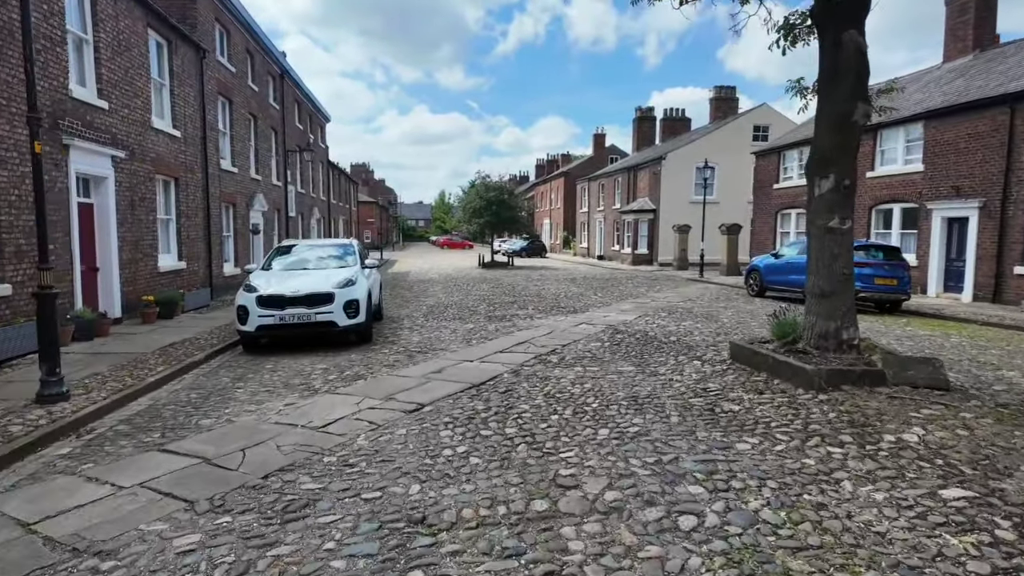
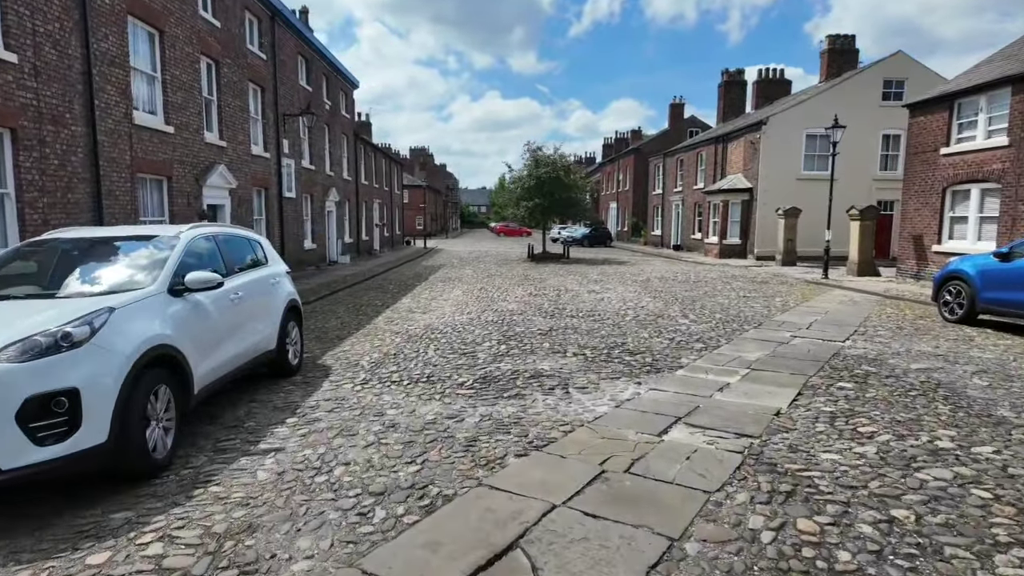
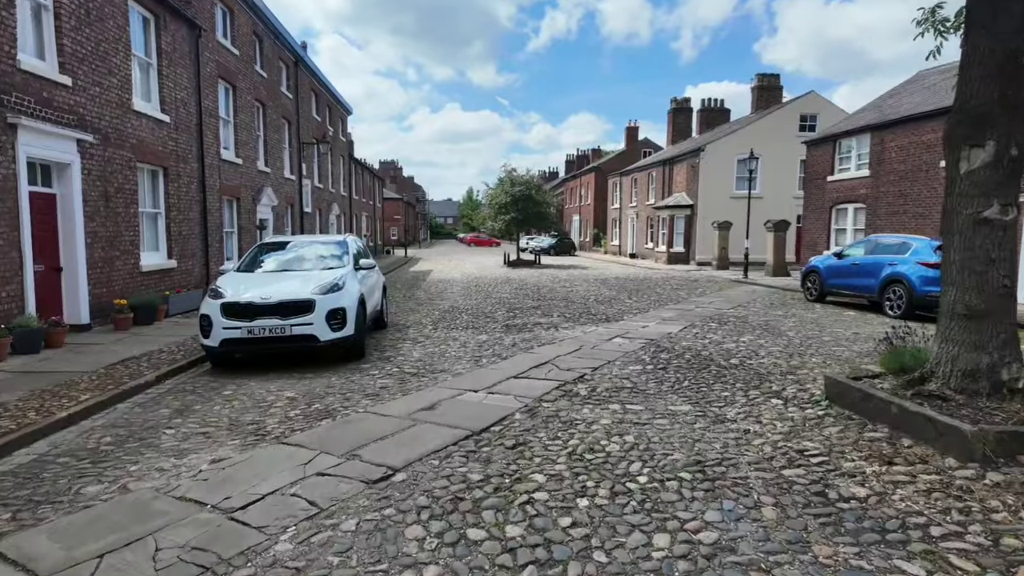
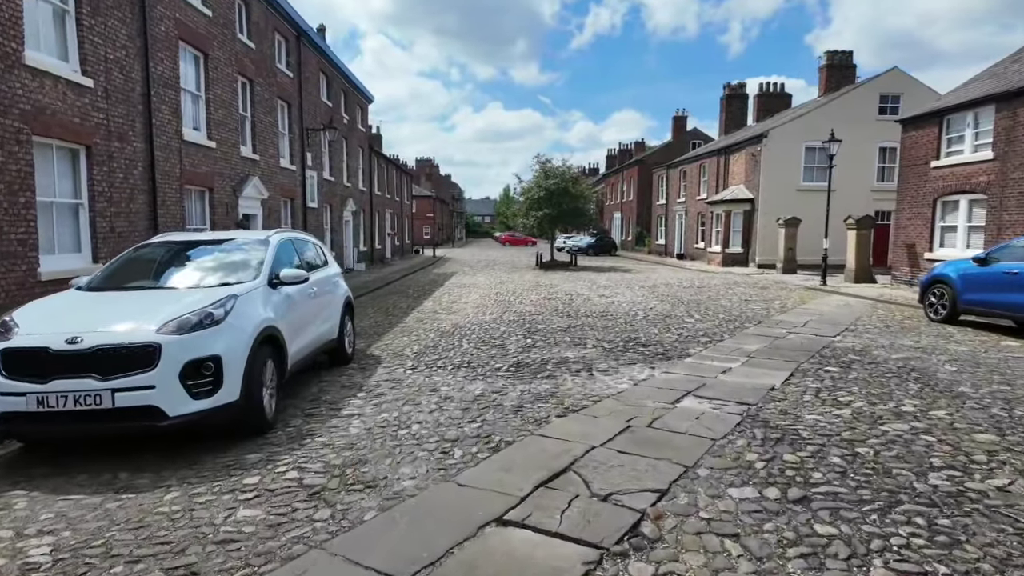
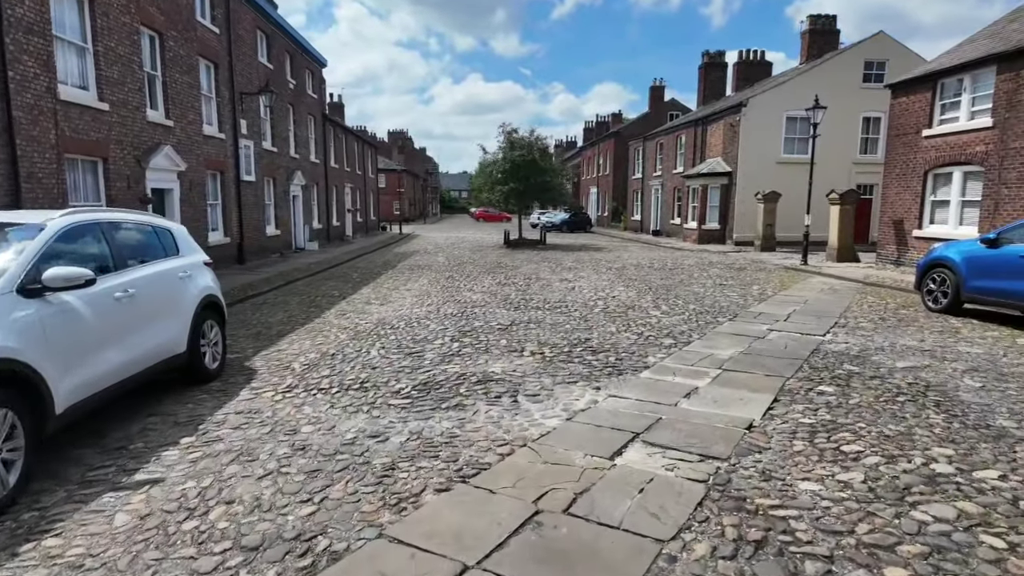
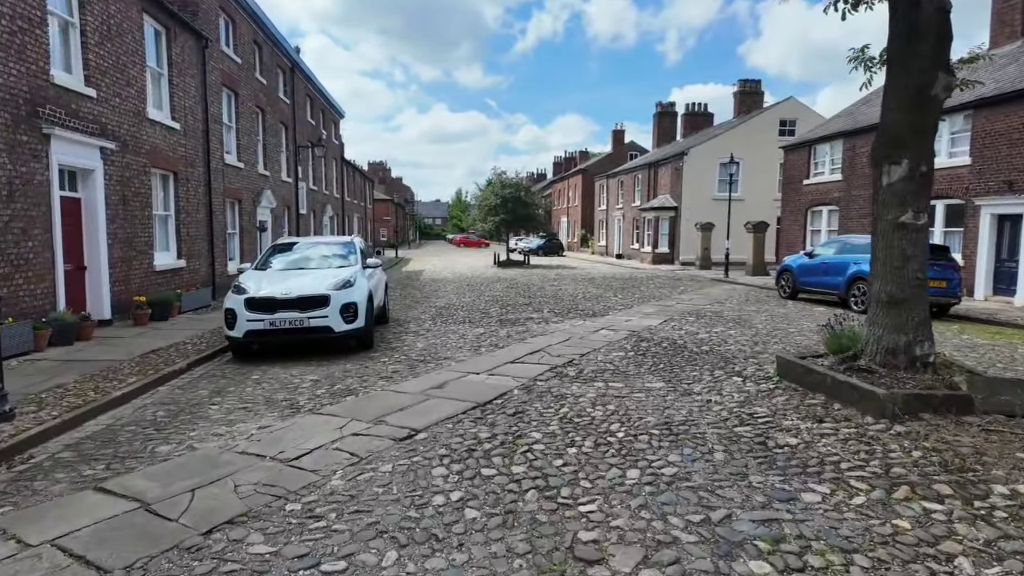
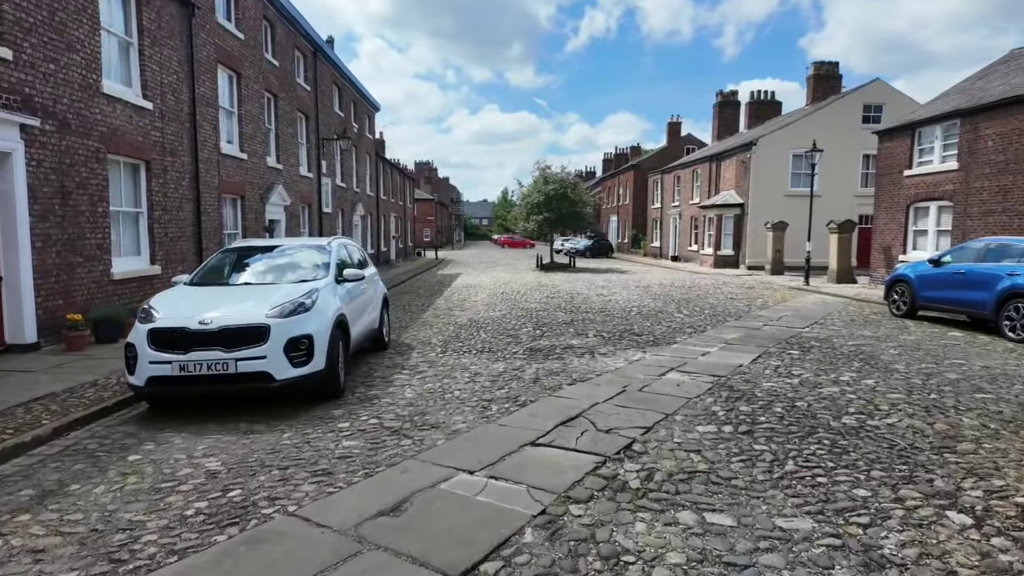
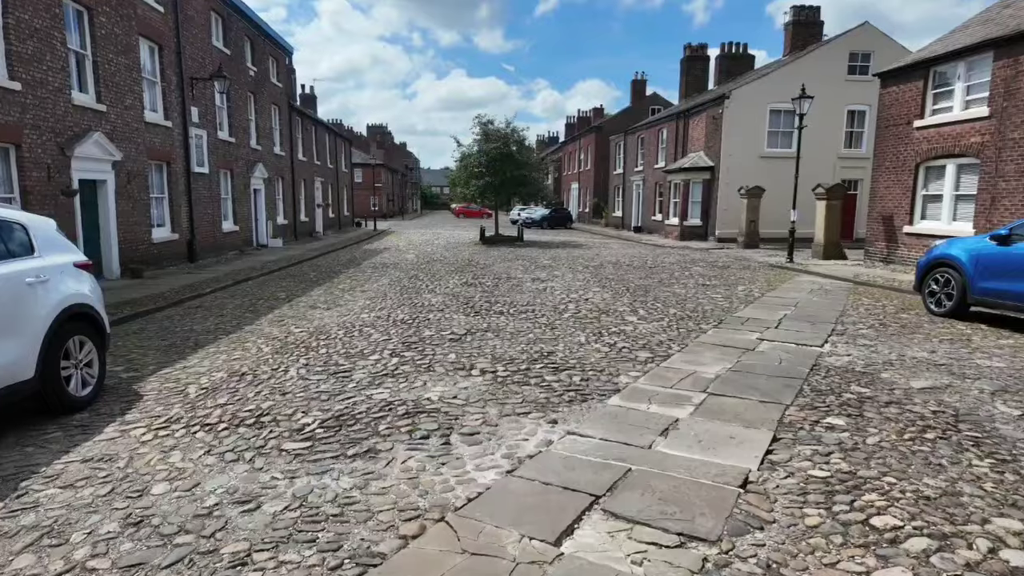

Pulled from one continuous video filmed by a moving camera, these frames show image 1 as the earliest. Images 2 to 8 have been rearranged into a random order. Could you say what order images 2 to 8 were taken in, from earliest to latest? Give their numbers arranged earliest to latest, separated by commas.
6, 3, 7, 4, 2, 5, 8
